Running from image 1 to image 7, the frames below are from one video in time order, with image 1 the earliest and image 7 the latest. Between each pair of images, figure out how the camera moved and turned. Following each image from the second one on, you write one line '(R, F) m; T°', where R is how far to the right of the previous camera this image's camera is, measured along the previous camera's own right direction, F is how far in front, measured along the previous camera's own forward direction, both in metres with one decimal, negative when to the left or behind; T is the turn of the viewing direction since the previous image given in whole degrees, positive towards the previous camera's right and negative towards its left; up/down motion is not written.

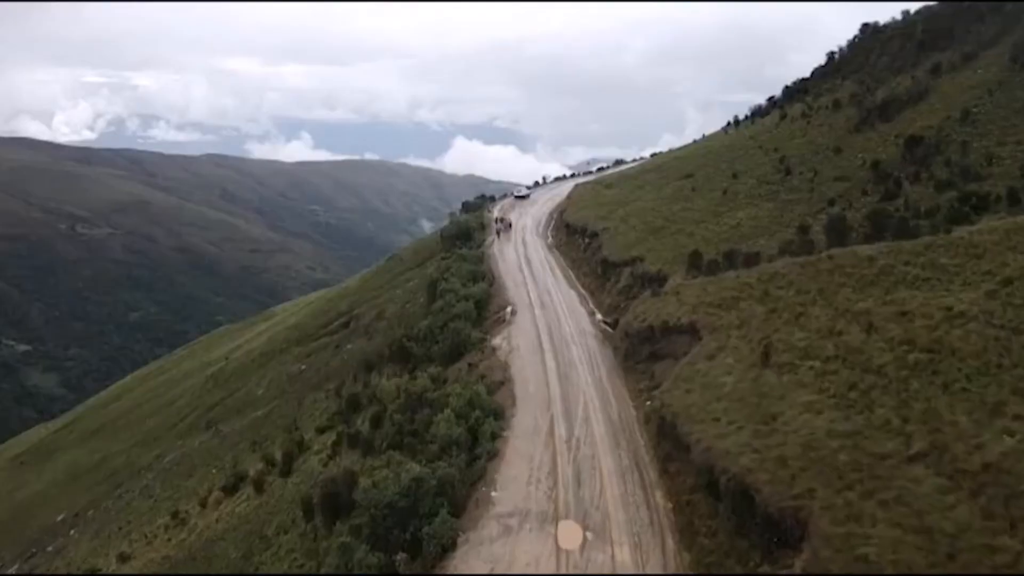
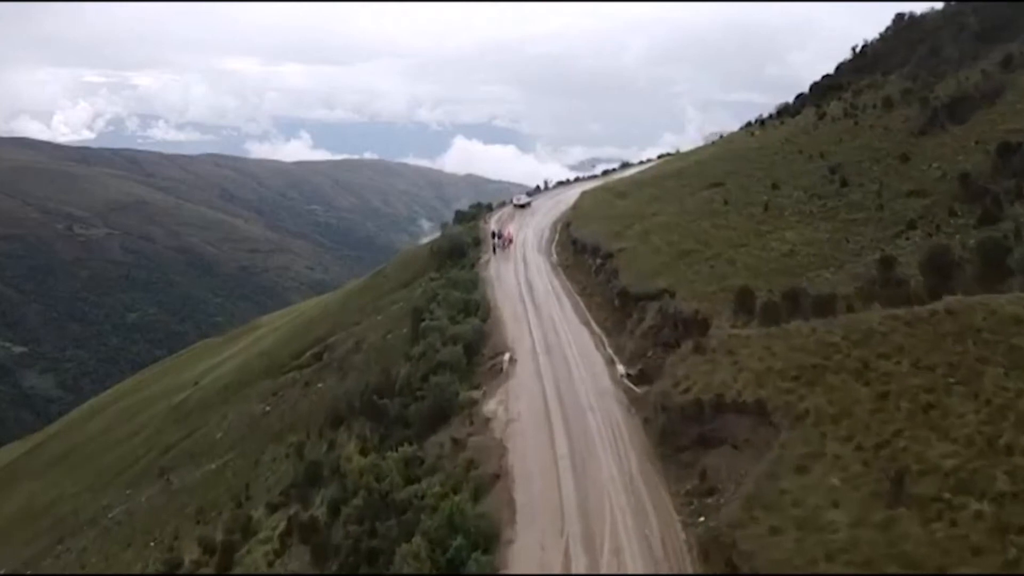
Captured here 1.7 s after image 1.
(+0.1, +10.4) m; 0°
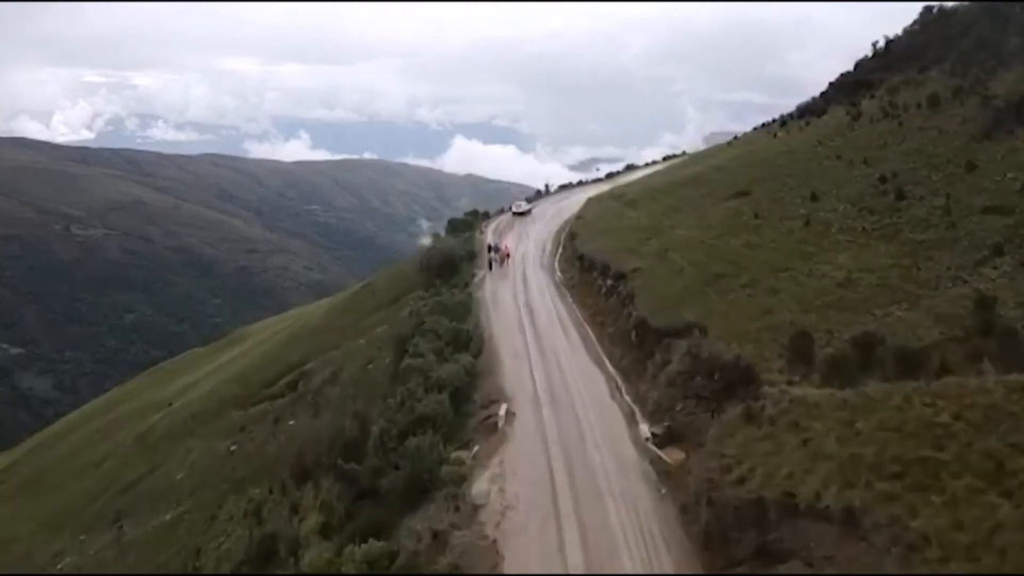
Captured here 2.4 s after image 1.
(+0.1, +7.4) m; 0°
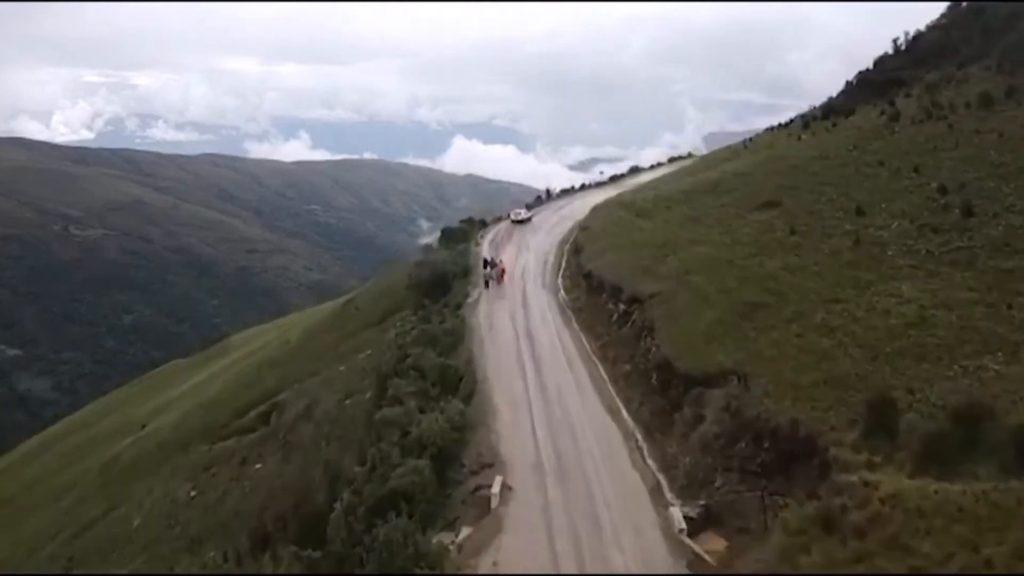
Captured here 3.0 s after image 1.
(+0.1, +6.5) m; 0°
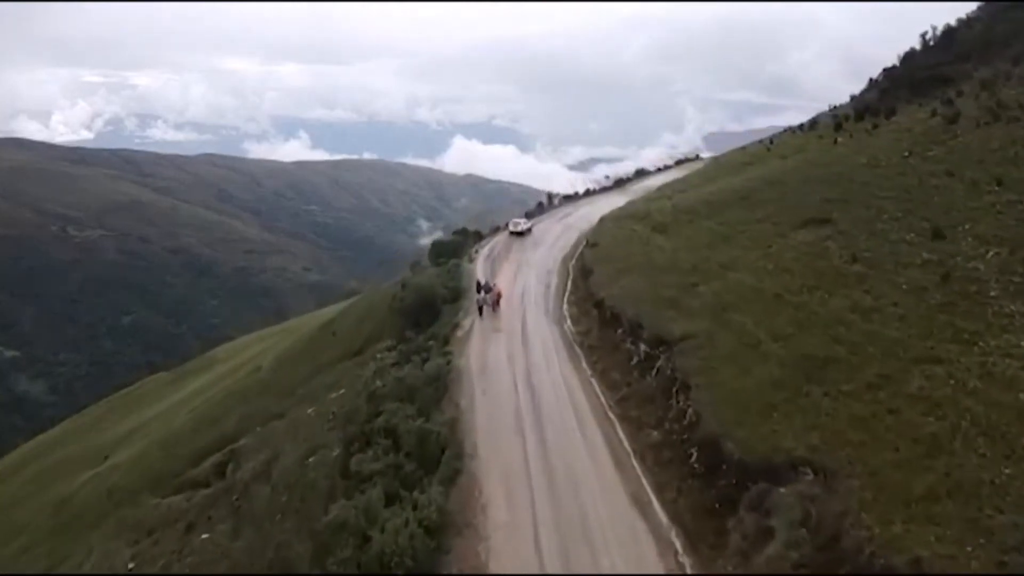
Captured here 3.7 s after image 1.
(+0.1, +7.8) m; 0°
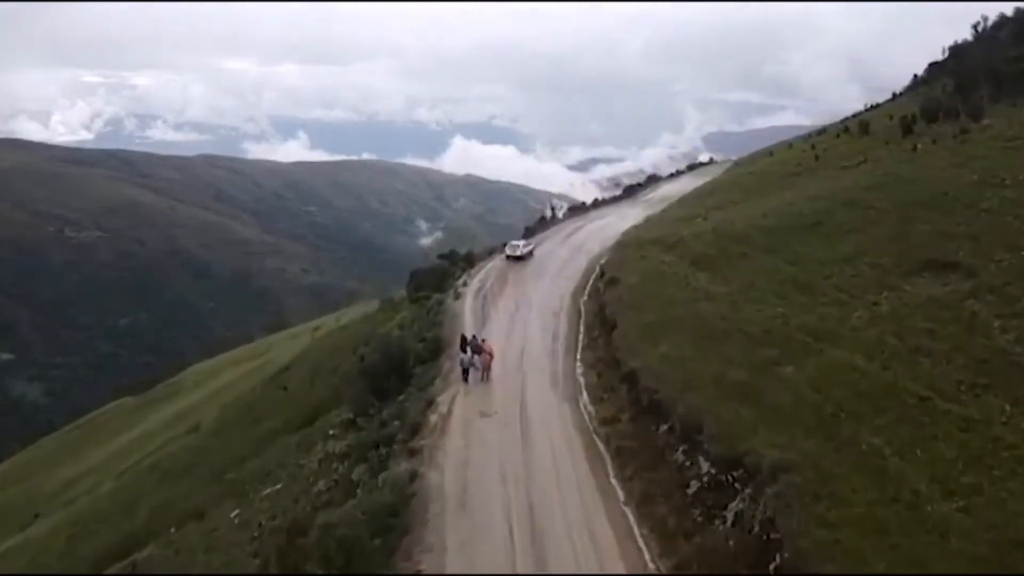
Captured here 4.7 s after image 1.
(+0.1, +12.1) m; 0°
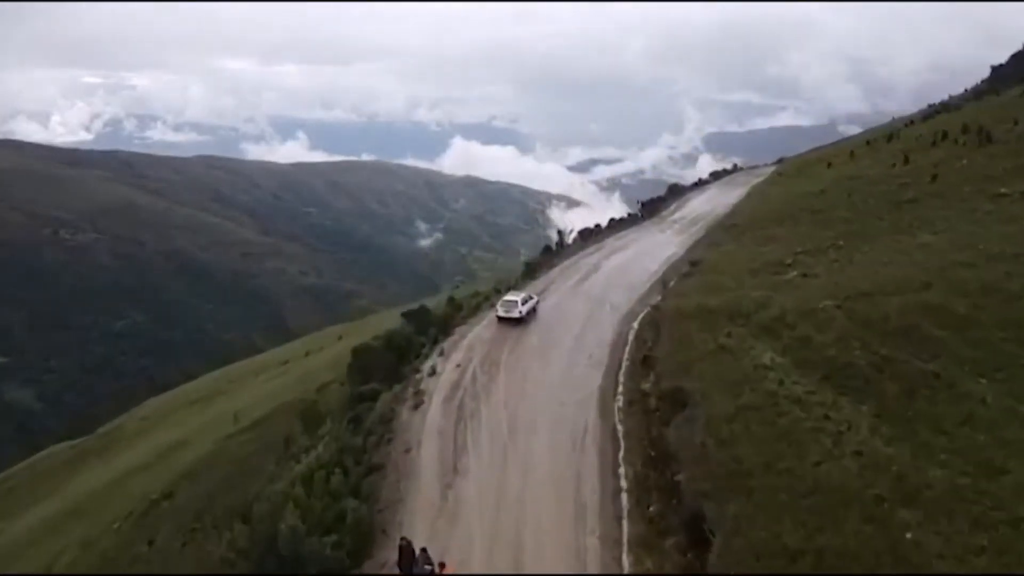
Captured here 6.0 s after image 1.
(+0.2, +17.5) m; 0°
